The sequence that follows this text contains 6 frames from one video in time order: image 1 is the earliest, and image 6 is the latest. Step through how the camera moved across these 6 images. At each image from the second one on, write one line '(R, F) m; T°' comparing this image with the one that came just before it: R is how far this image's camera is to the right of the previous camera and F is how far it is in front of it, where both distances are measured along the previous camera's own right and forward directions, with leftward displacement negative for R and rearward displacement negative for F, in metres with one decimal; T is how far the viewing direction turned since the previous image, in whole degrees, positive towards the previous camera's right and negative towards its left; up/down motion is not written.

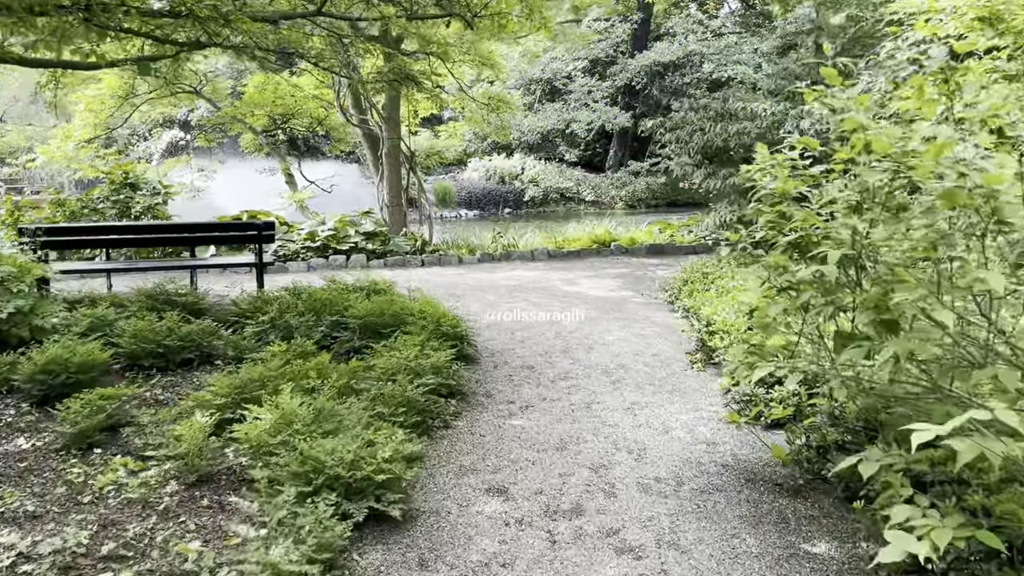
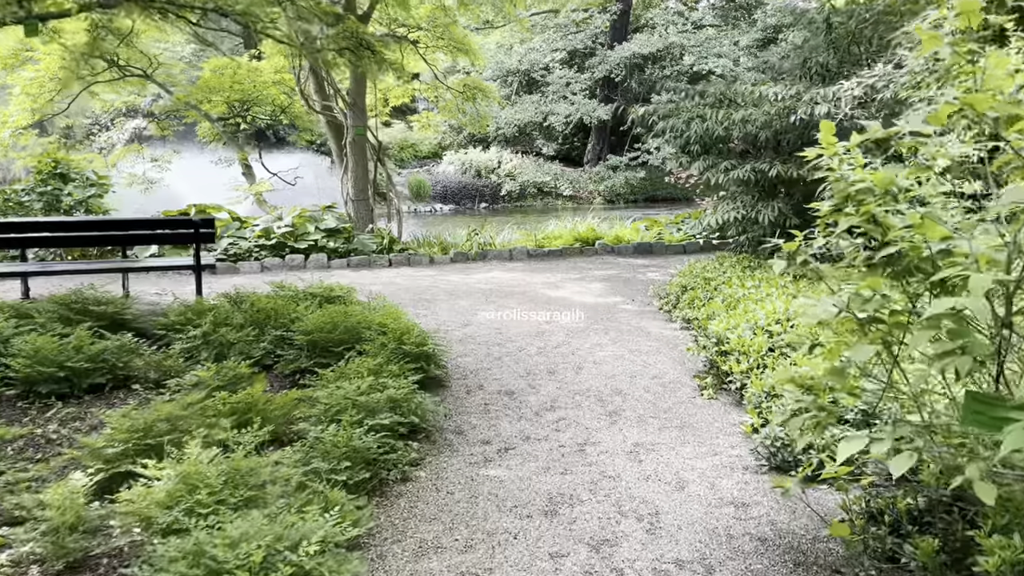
(0.0, +0.6) m; +2°
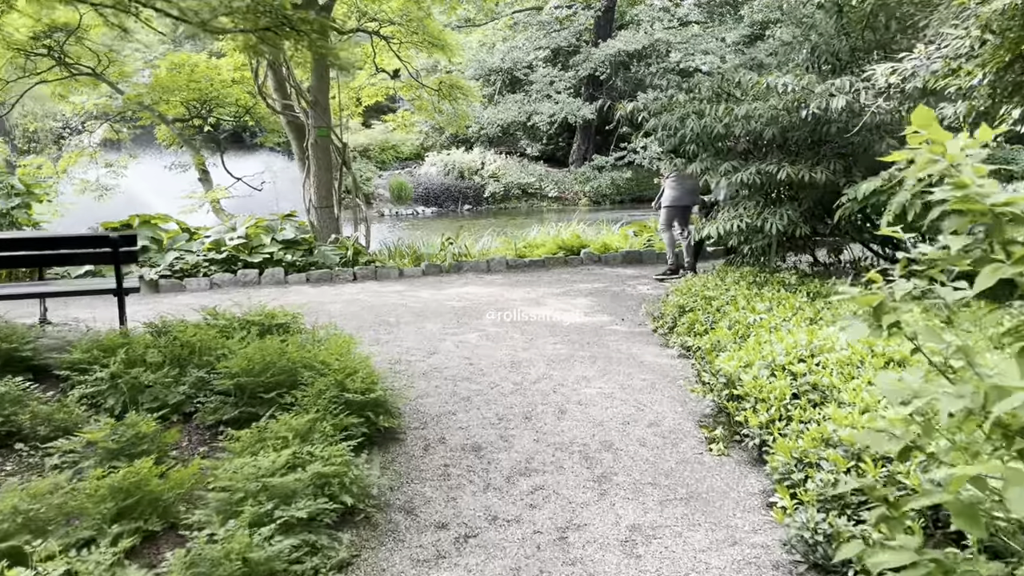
(+0.1, +0.5) m; +1°
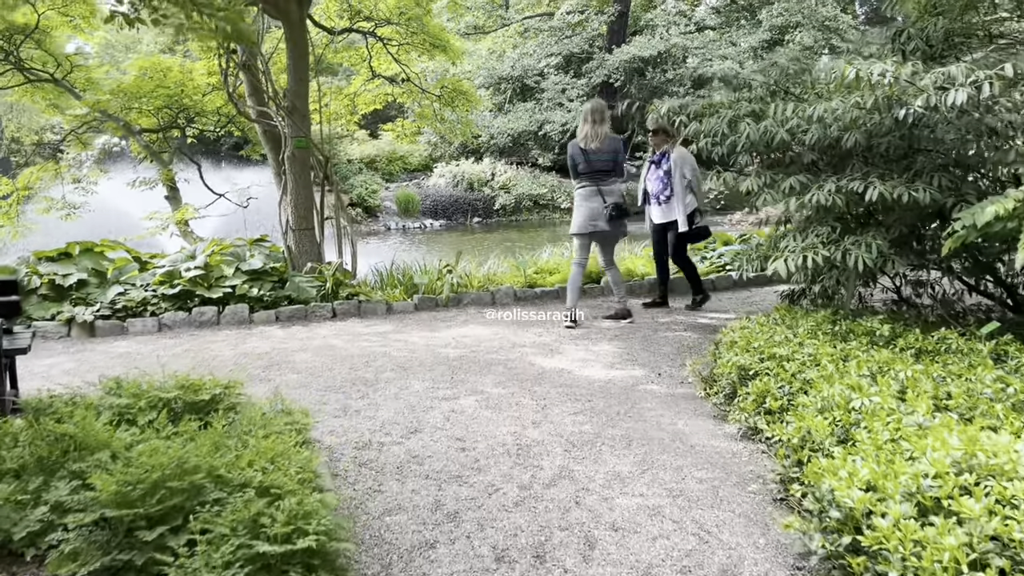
(0.0, +0.9) m; -1°
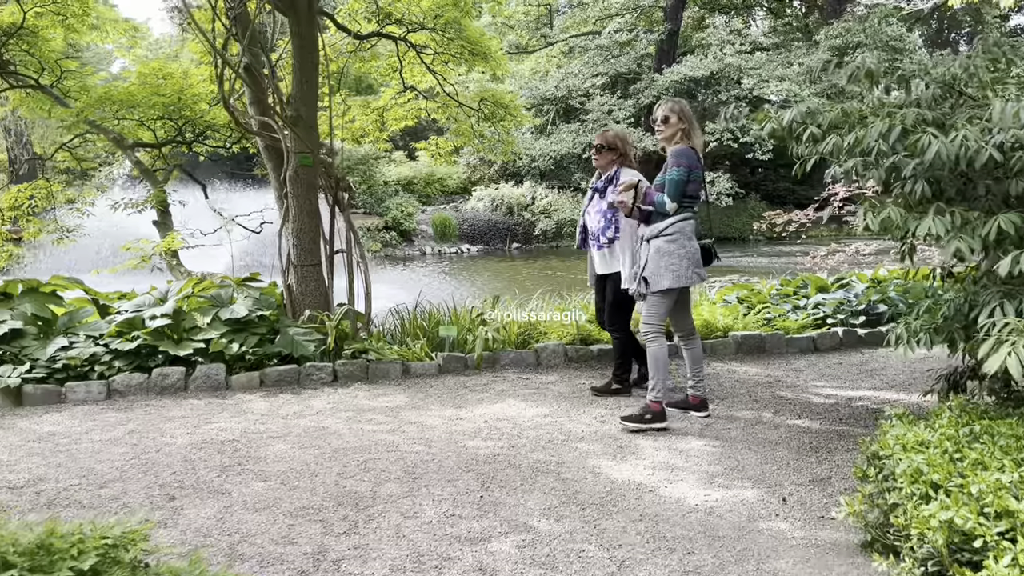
(-0.1, +1.0) m; -3°
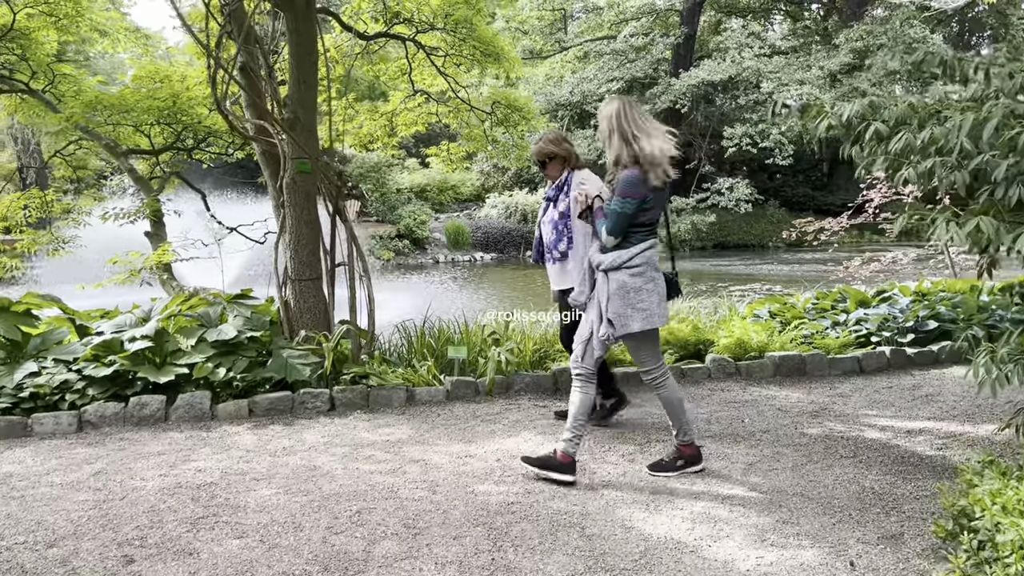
(0.0, +0.4) m; -1°
